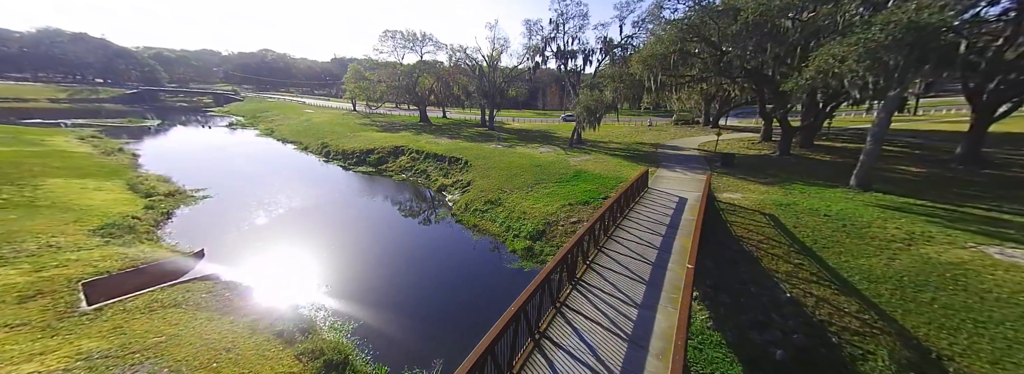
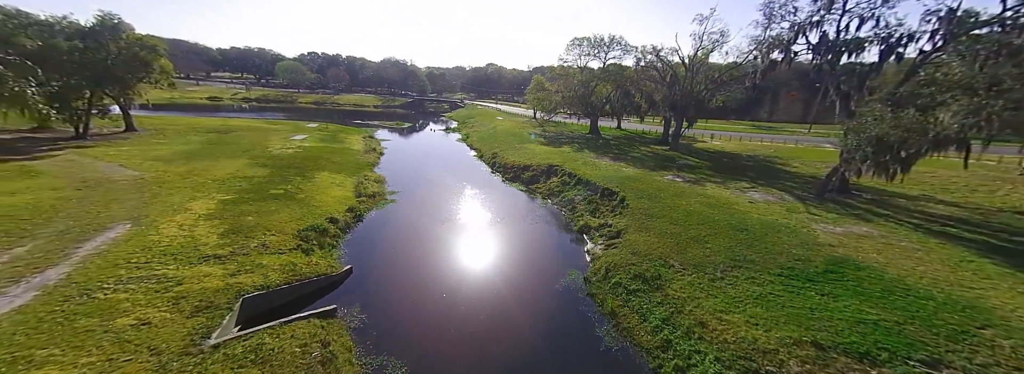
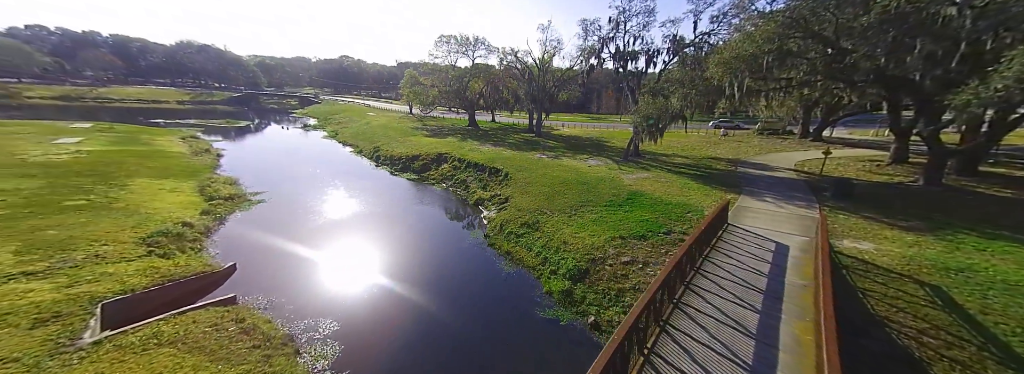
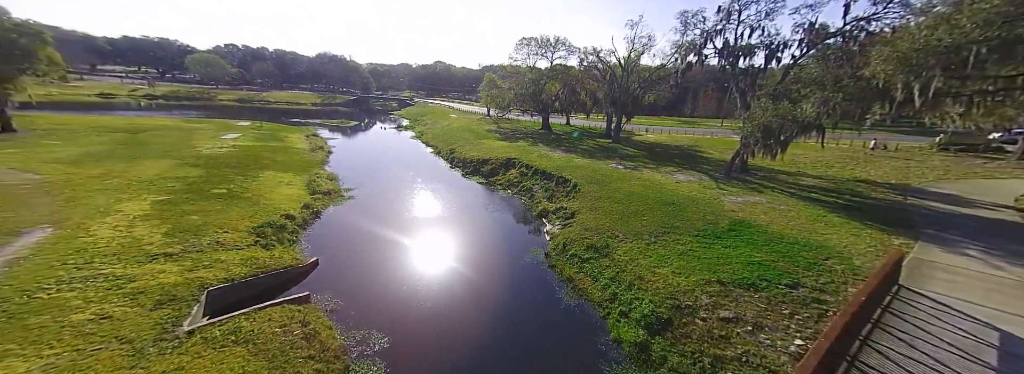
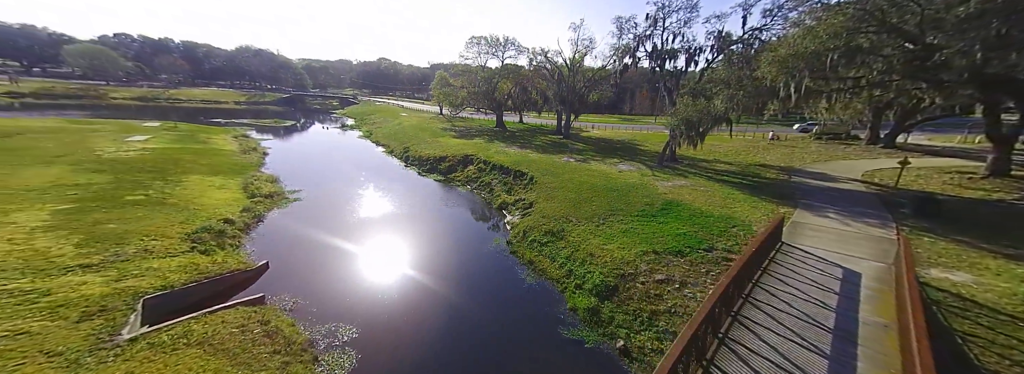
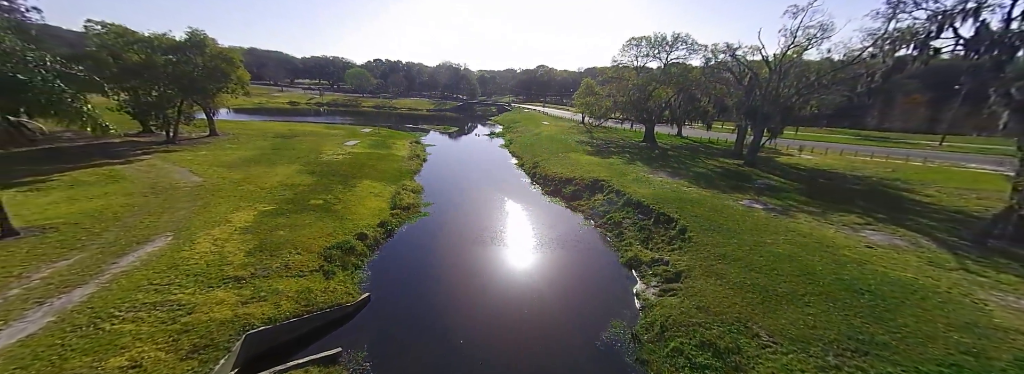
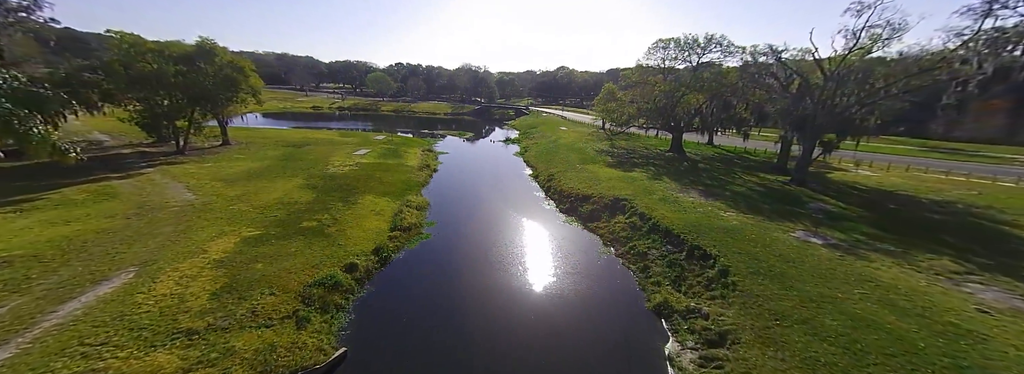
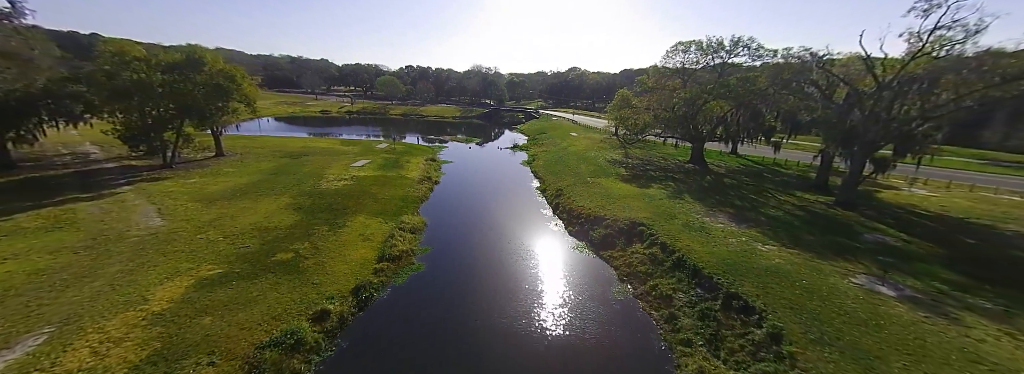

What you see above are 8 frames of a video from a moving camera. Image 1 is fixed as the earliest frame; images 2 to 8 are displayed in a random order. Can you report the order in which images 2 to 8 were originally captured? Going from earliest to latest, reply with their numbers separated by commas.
3, 5, 4, 2, 6, 7, 8
